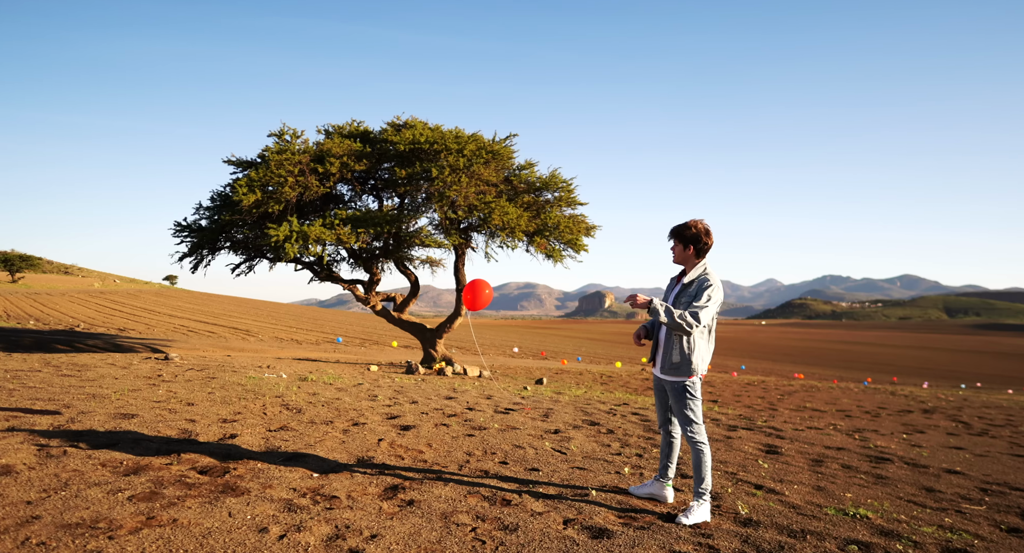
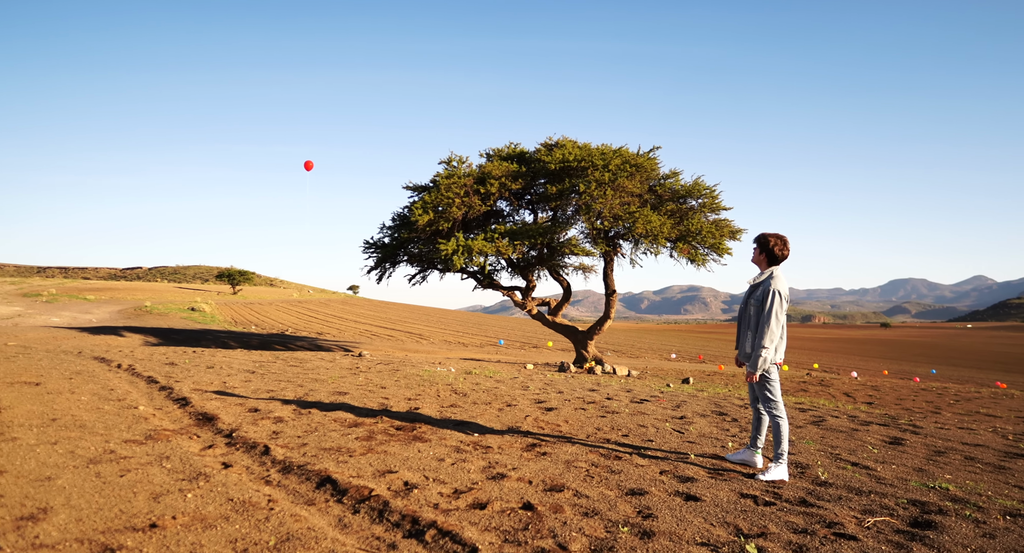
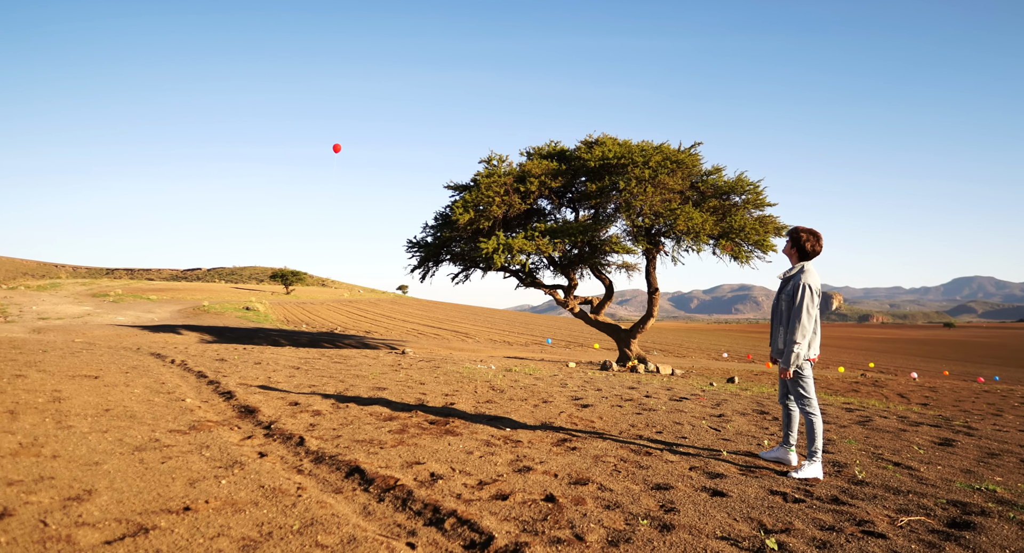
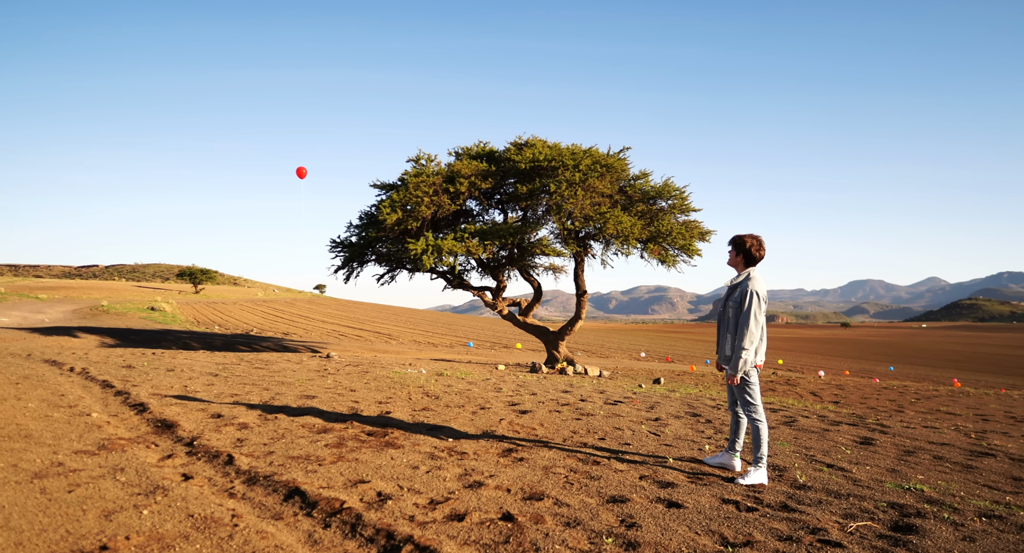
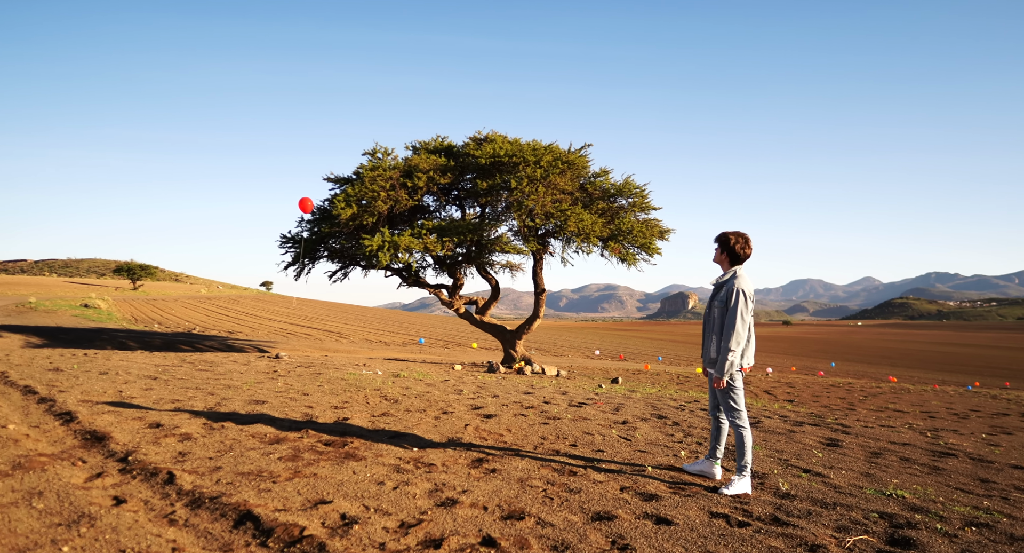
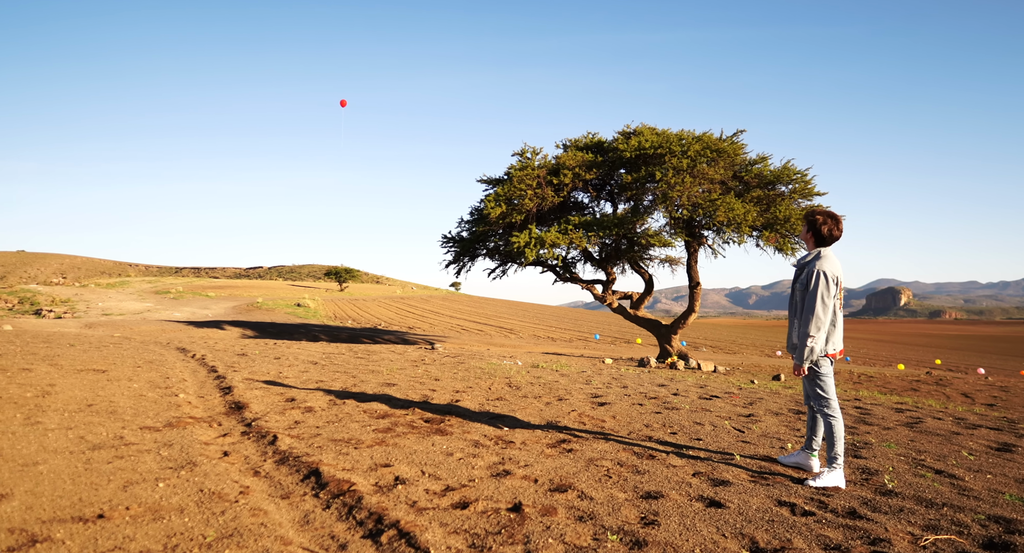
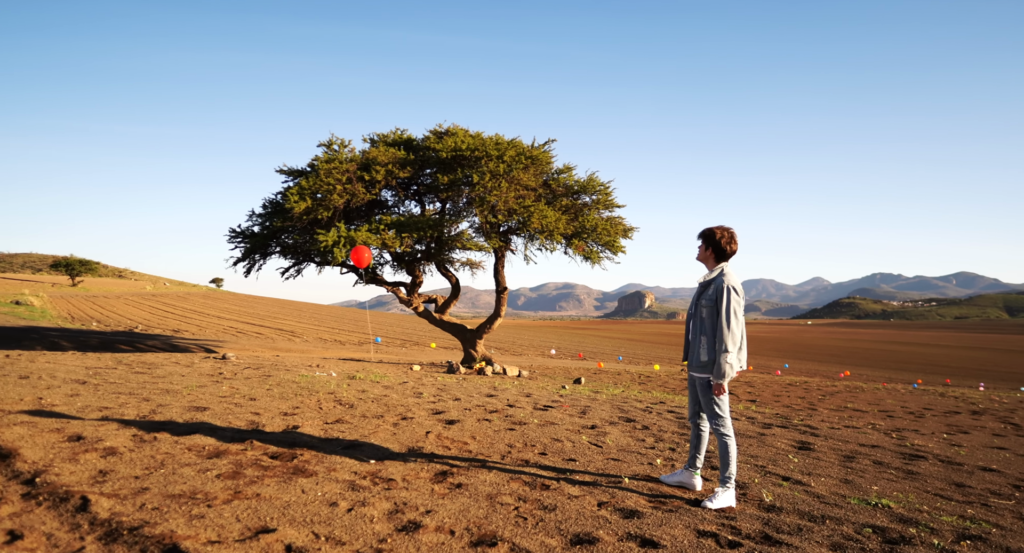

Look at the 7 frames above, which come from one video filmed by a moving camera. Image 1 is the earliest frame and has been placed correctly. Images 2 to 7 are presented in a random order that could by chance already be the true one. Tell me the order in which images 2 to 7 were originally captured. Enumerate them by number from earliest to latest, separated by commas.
7, 5, 4, 2, 3, 6
